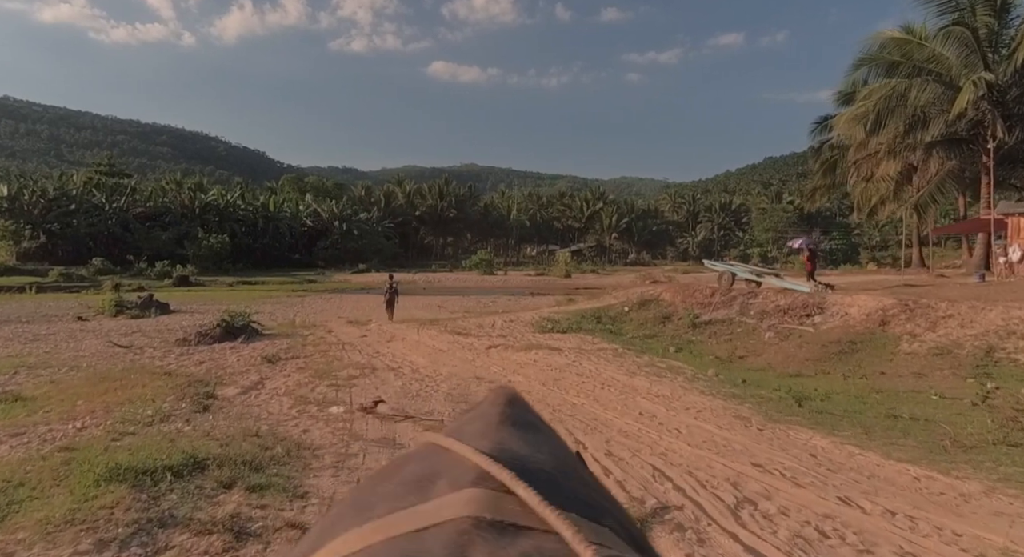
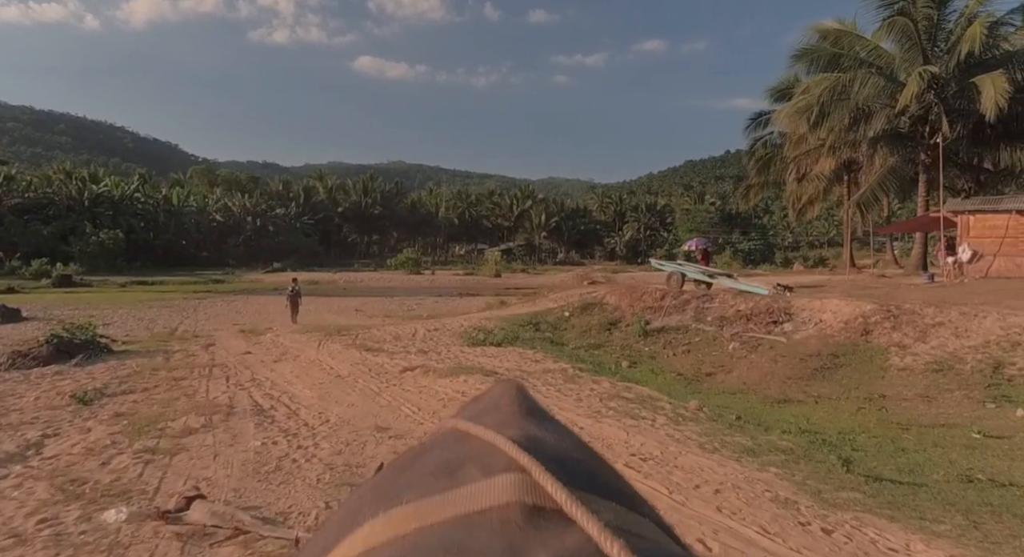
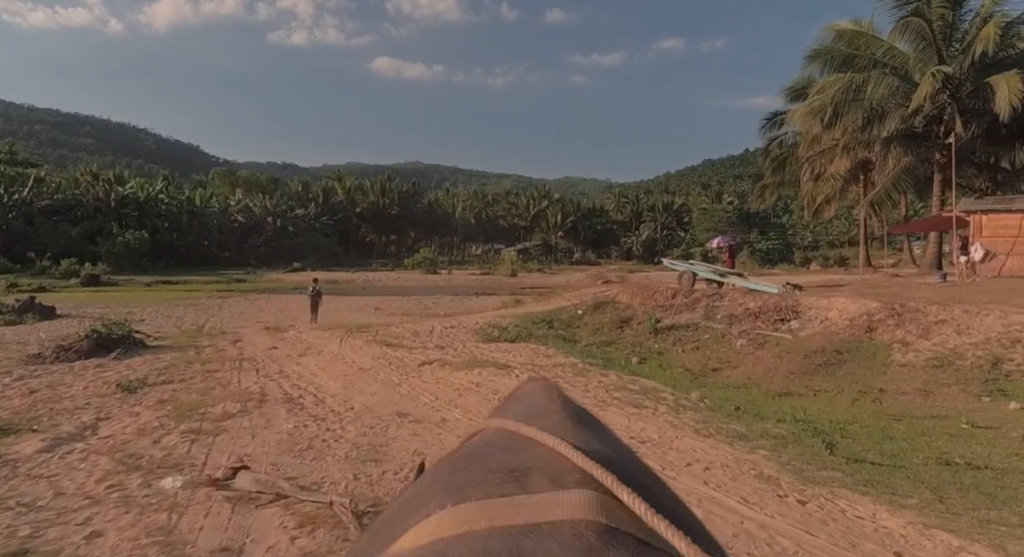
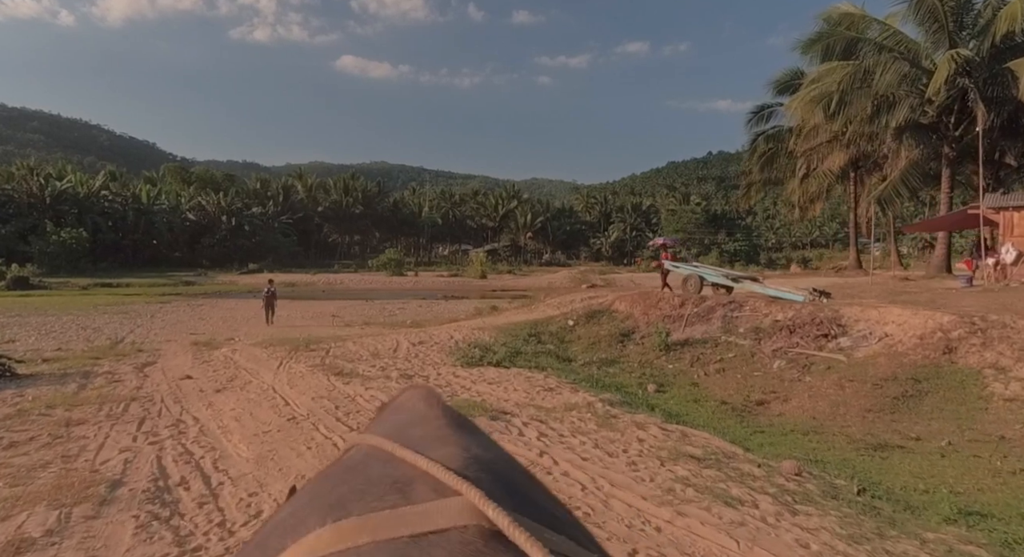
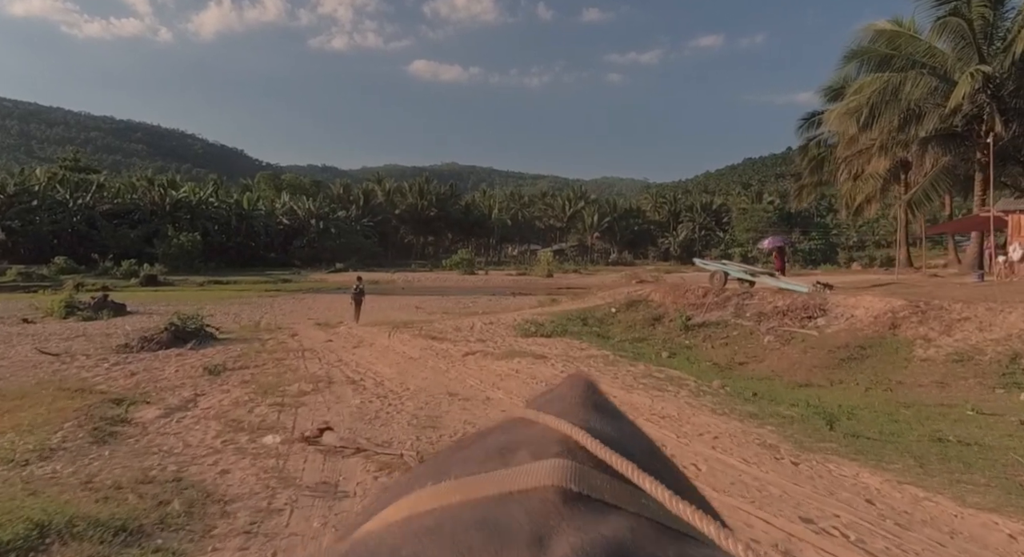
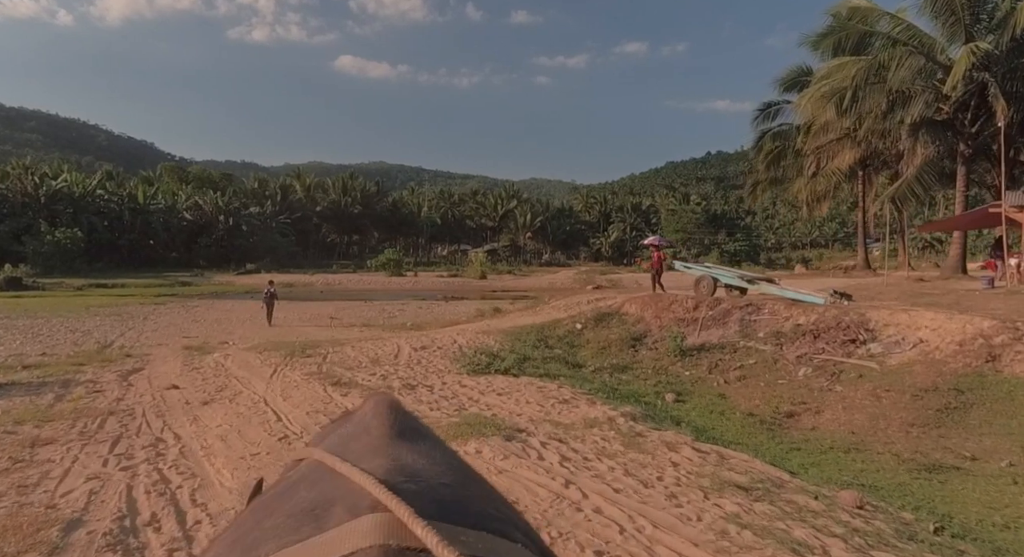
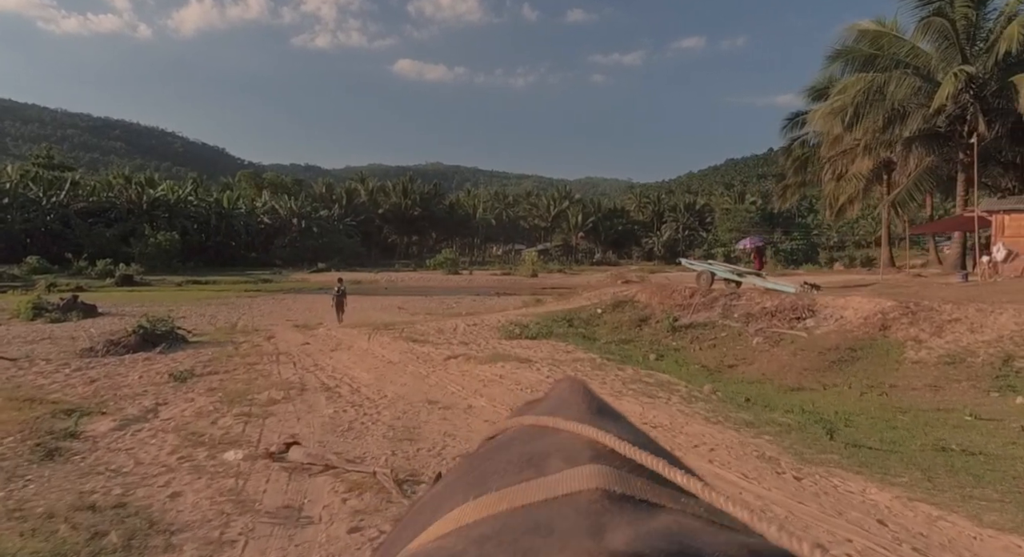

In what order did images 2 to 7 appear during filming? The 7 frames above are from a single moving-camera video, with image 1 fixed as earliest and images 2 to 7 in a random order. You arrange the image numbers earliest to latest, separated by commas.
5, 7, 3, 2, 4, 6
